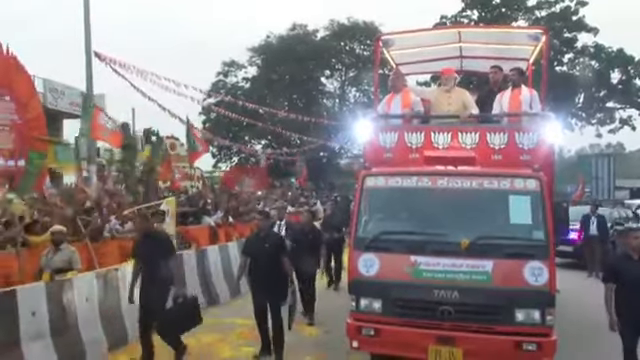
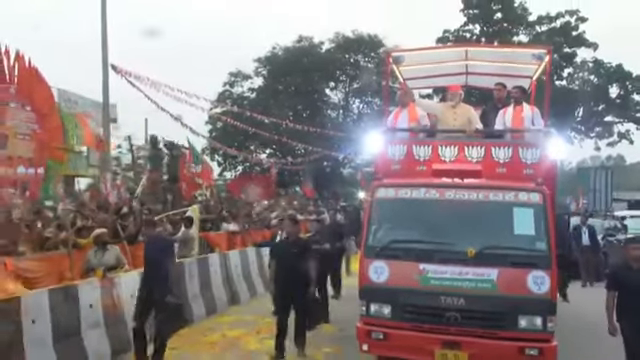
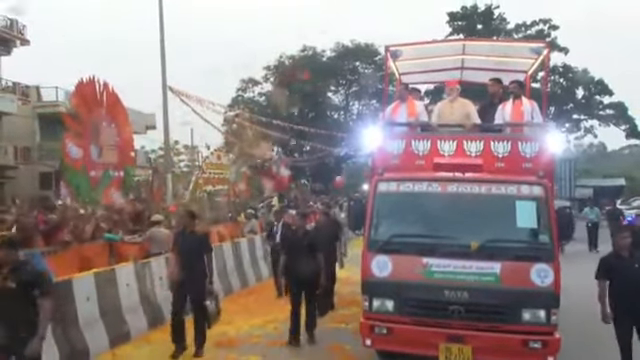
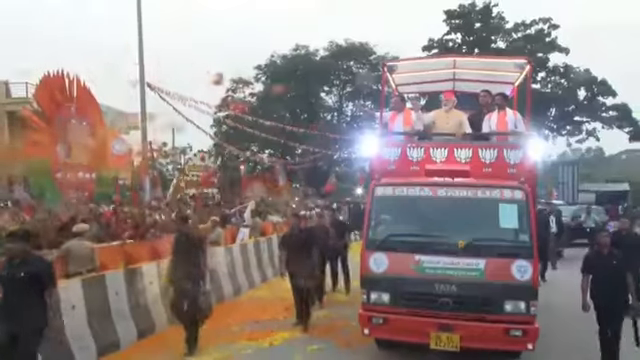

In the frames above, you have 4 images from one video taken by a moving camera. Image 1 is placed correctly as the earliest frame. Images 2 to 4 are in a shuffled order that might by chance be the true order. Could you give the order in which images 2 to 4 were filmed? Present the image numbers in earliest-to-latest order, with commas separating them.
2, 4, 3
